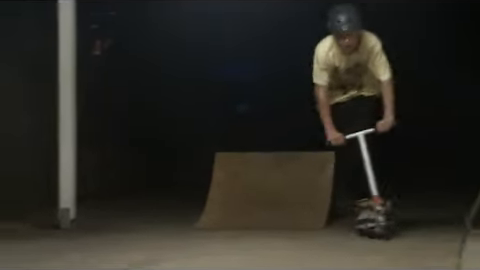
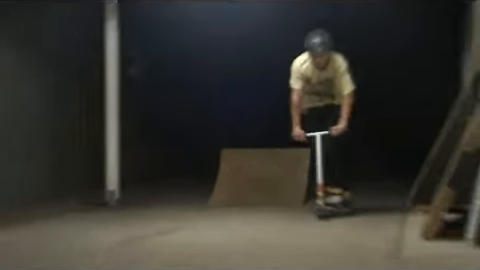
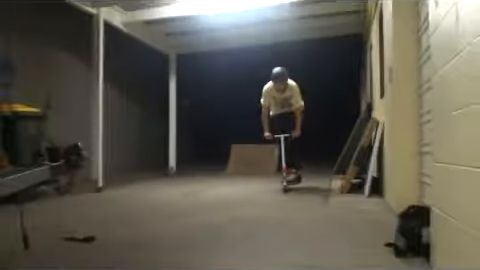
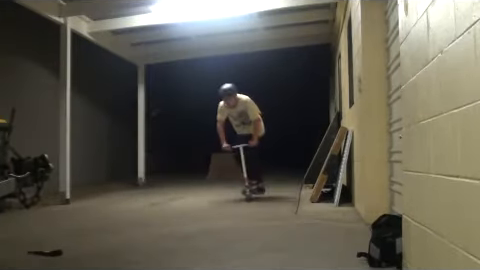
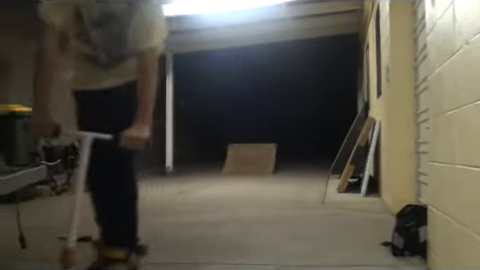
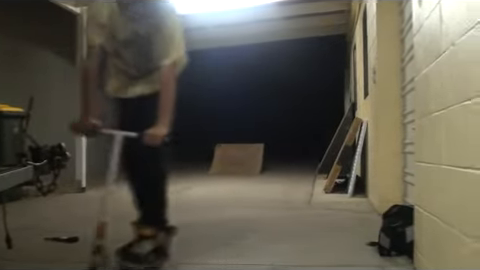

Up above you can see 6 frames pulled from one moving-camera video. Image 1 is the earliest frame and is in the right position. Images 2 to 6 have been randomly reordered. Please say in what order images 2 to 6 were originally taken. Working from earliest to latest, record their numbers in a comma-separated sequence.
2, 3, 6, 5, 4
